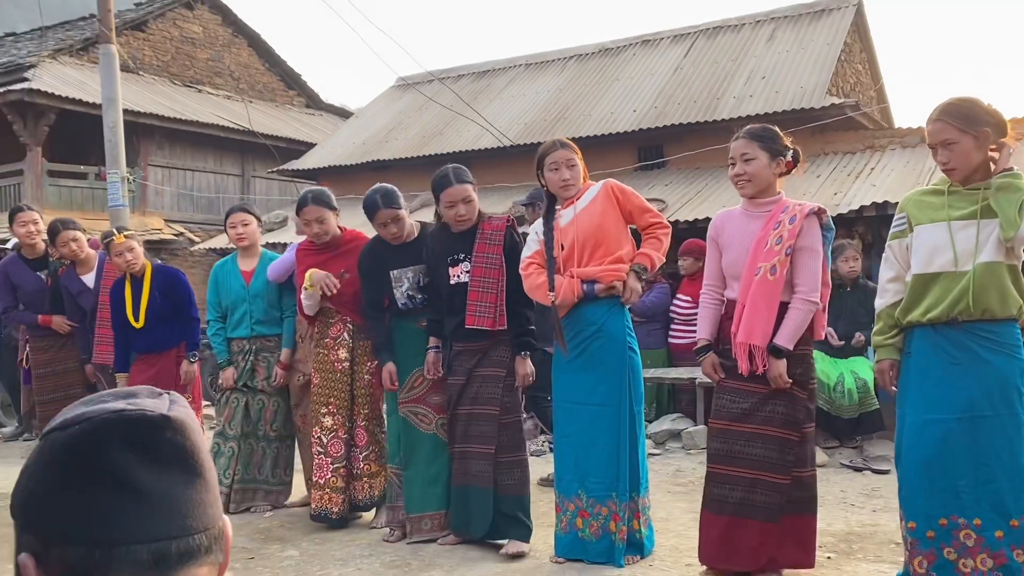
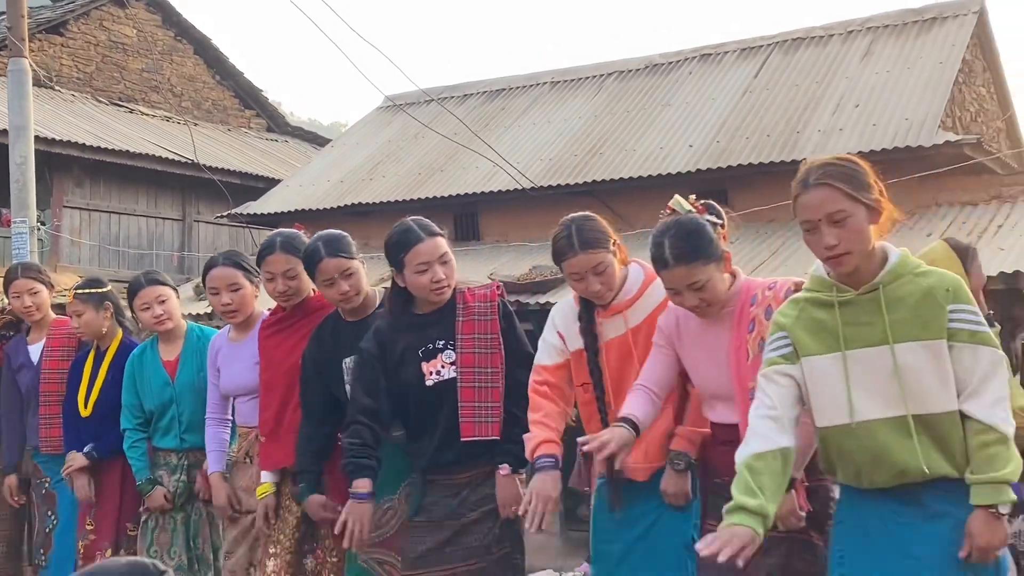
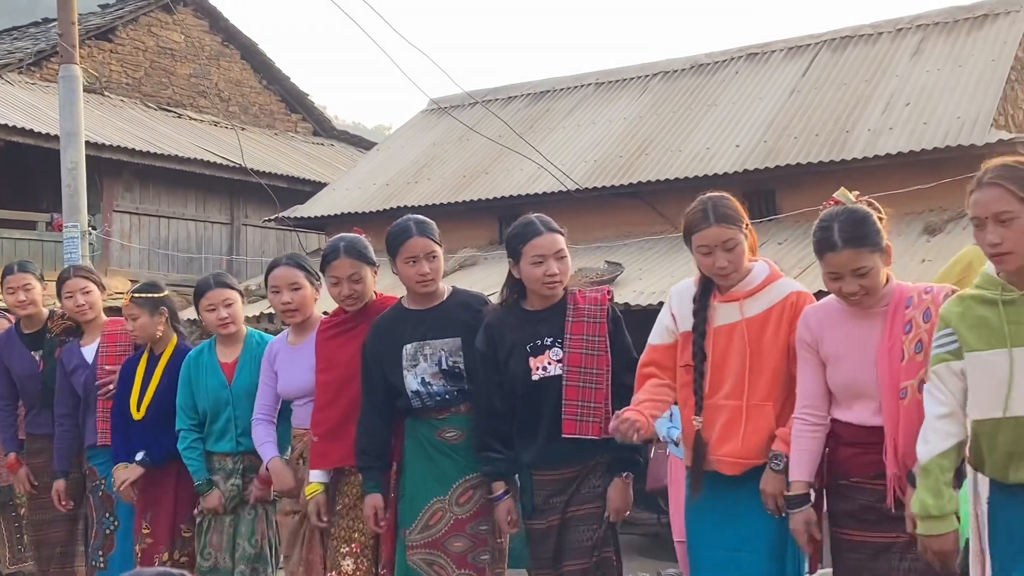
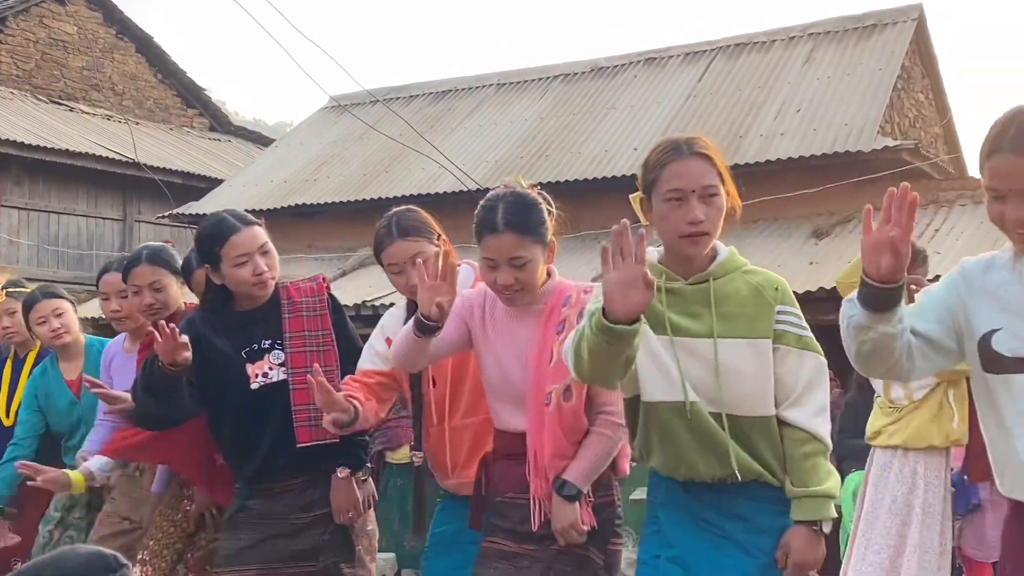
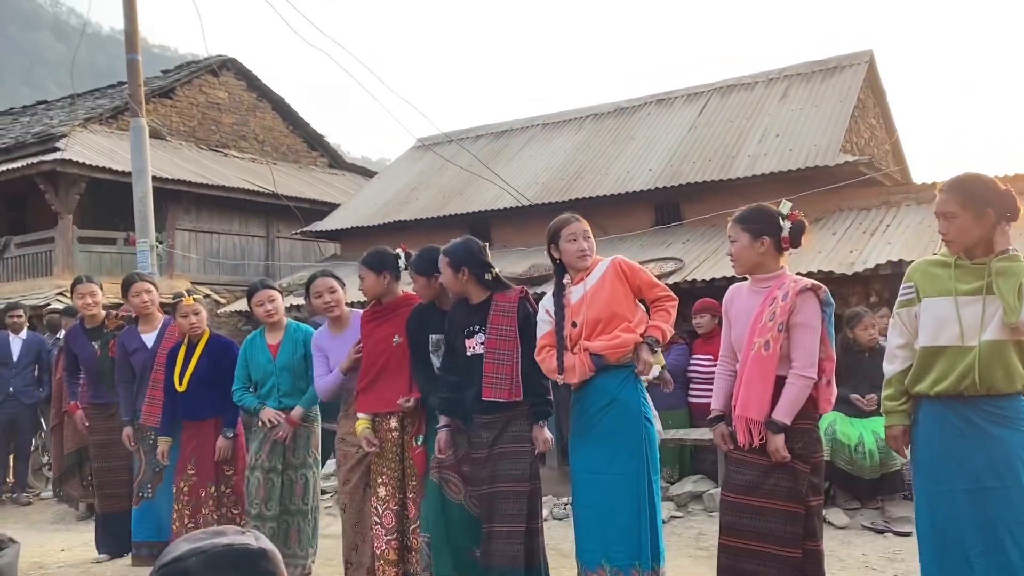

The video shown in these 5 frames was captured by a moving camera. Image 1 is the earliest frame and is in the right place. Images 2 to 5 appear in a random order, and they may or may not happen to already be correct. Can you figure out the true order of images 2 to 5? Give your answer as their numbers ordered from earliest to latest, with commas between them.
5, 3, 2, 4
